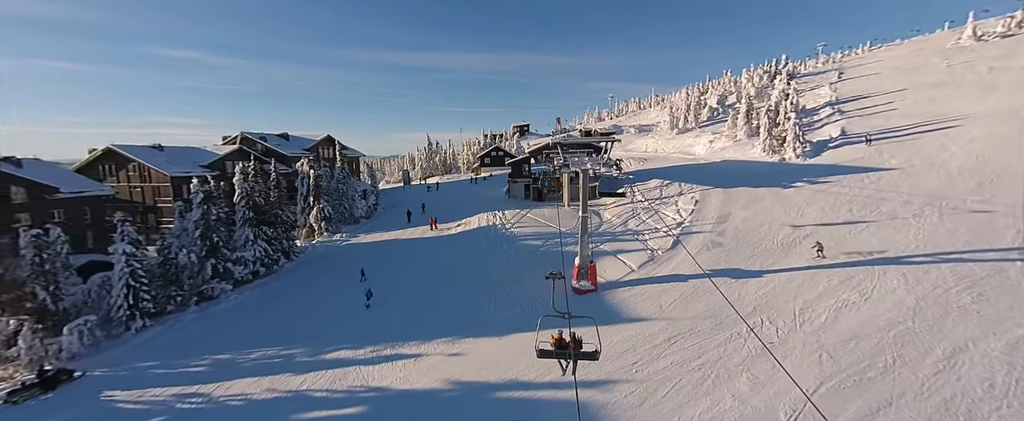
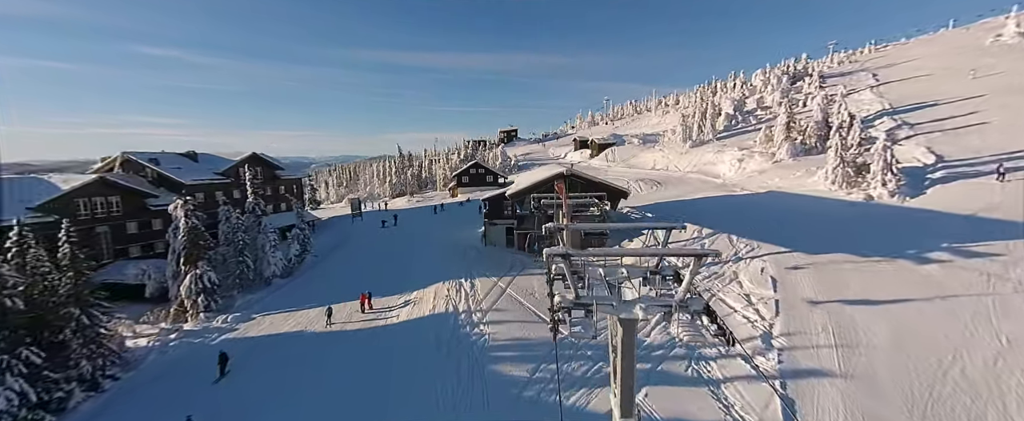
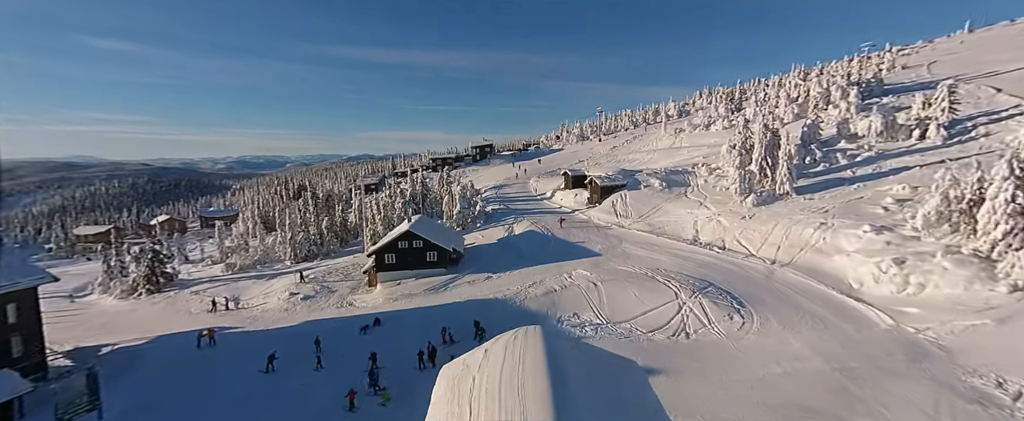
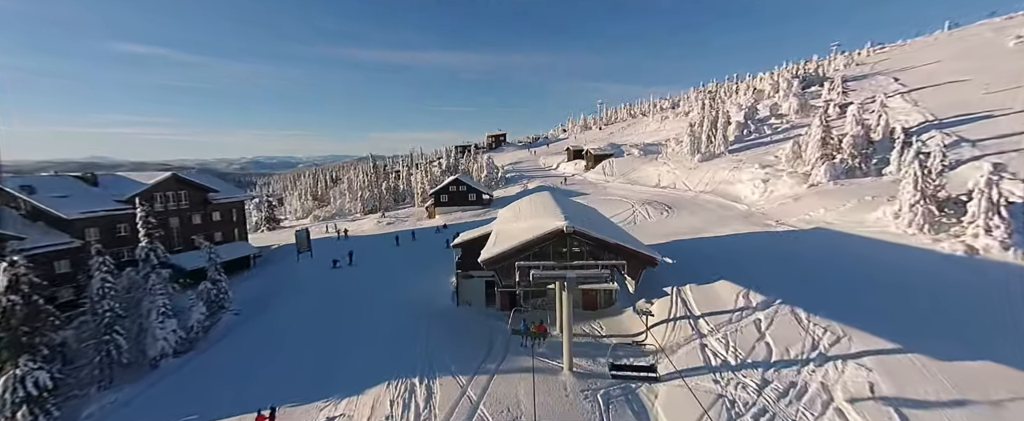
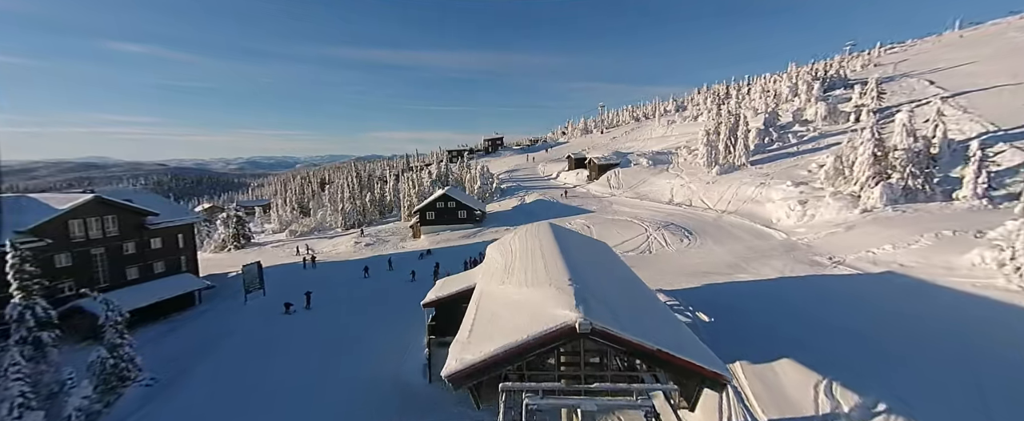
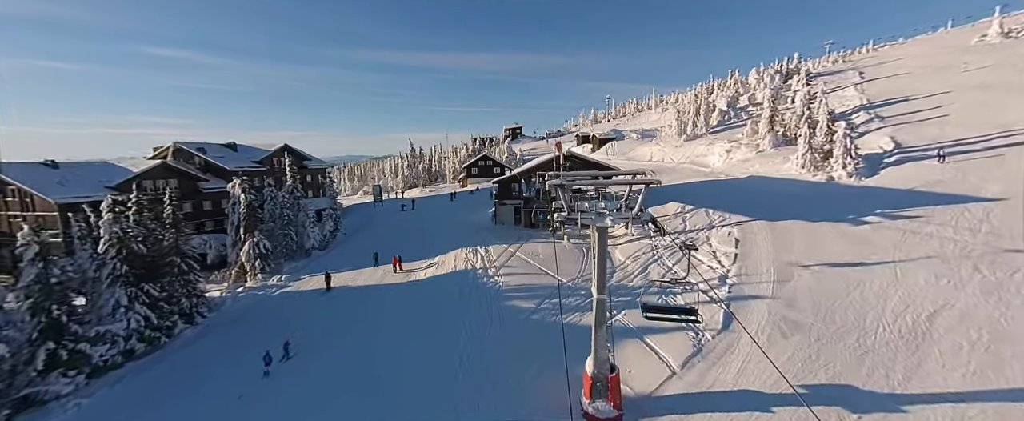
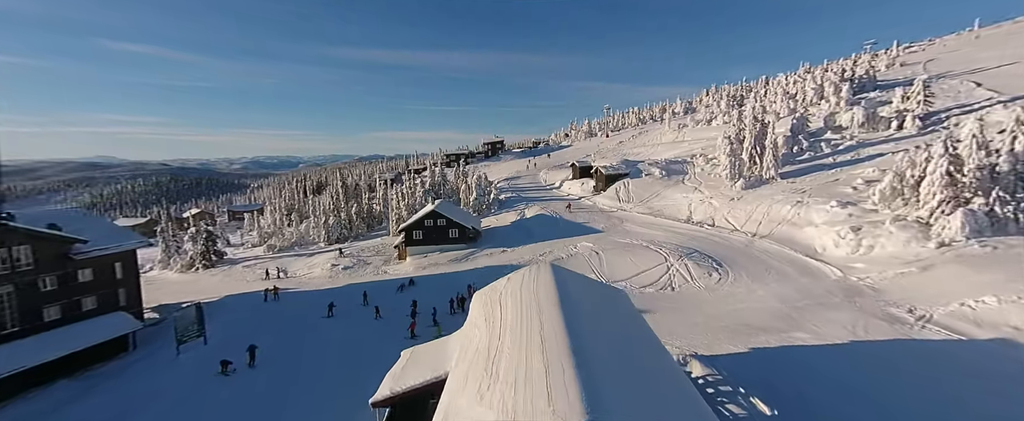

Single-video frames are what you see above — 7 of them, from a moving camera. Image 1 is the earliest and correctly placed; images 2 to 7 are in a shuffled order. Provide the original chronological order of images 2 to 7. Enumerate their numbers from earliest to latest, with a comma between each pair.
6, 2, 4, 5, 7, 3
